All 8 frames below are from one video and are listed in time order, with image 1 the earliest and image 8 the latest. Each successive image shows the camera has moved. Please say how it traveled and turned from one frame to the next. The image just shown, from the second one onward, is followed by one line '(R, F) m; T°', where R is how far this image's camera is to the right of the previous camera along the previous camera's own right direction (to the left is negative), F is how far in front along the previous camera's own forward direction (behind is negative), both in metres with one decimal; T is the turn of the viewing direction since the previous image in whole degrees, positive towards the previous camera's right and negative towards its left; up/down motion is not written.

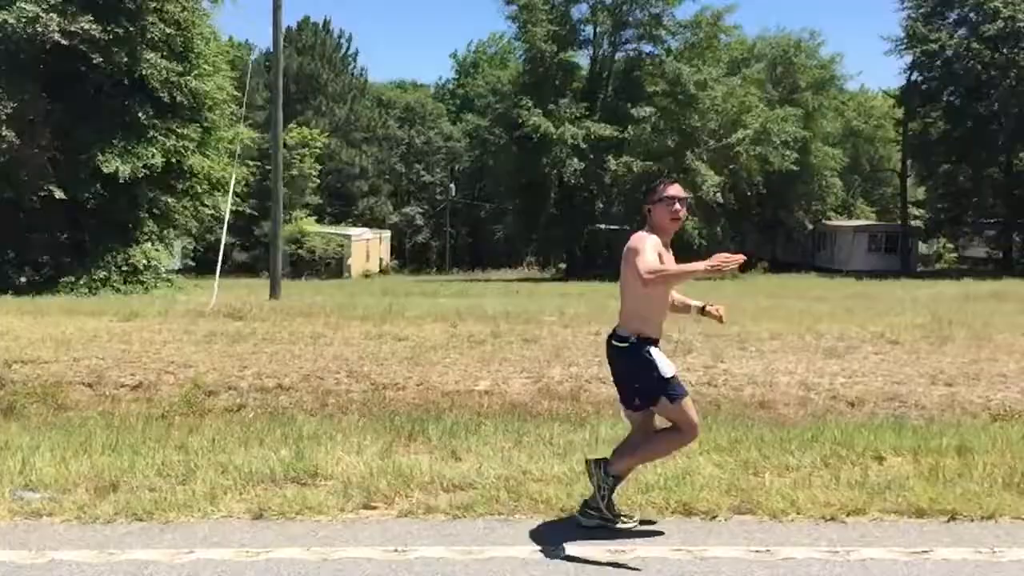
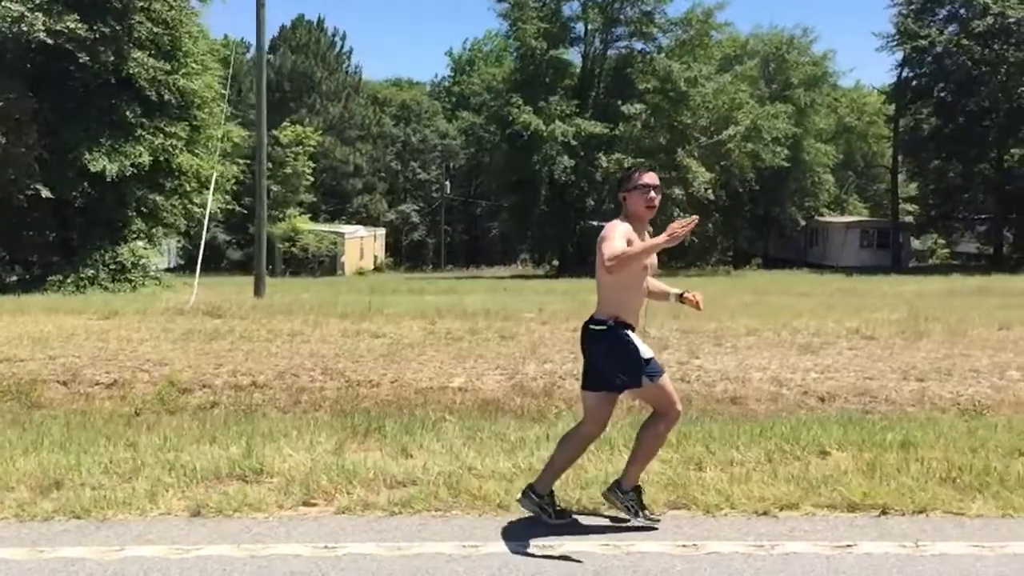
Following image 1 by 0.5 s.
(+0.4, 0.0) m; 0°
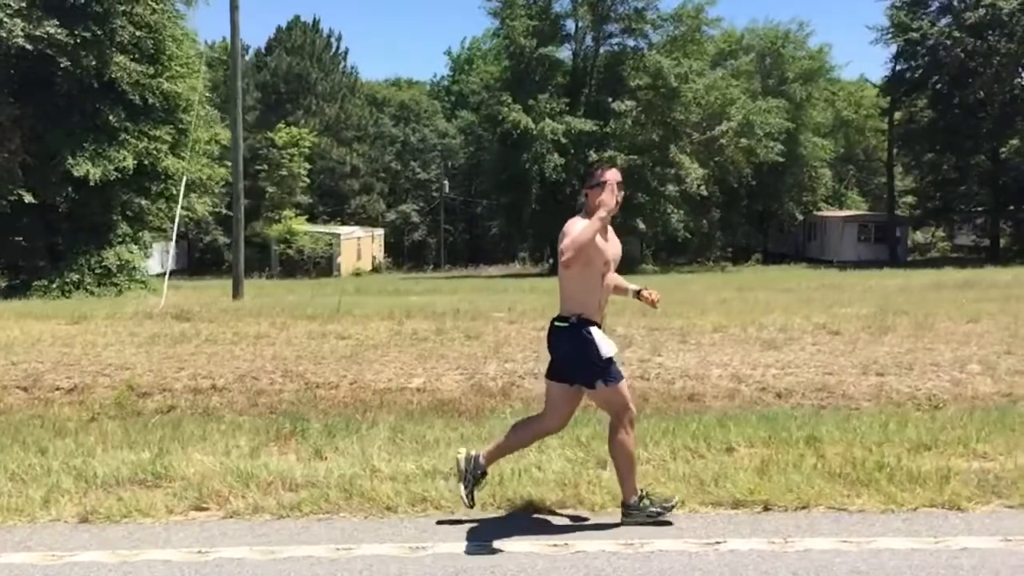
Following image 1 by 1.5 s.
(+0.7, 0.0) m; 0°
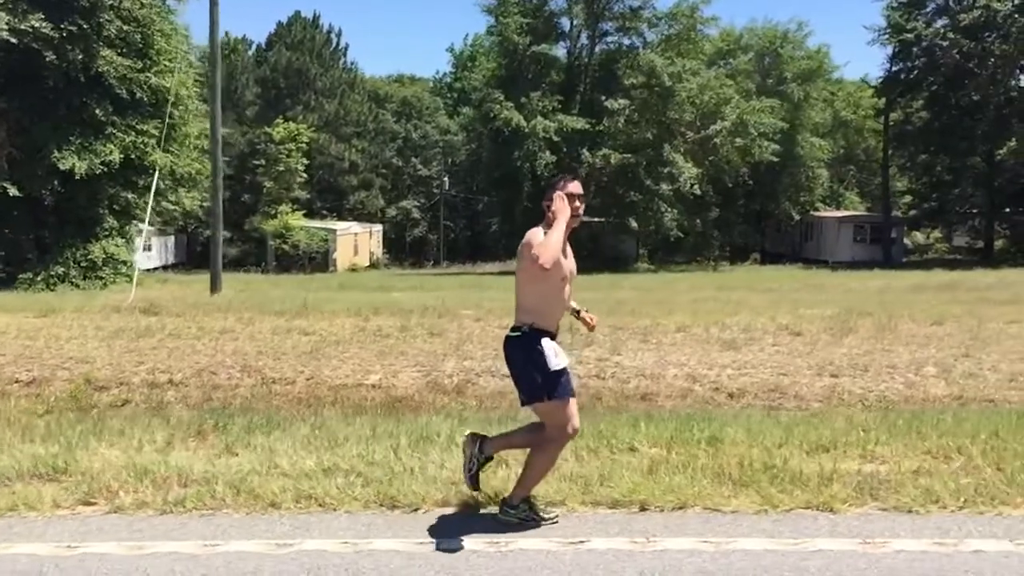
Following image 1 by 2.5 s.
(+0.7, 0.0) m; 0°
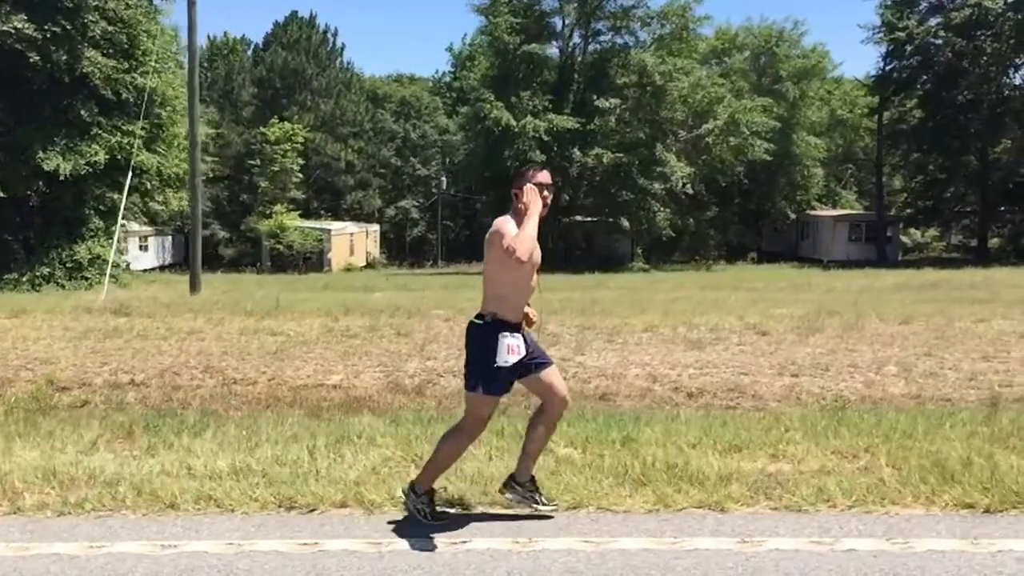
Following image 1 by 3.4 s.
(+0.6, 0.0) m; 0°
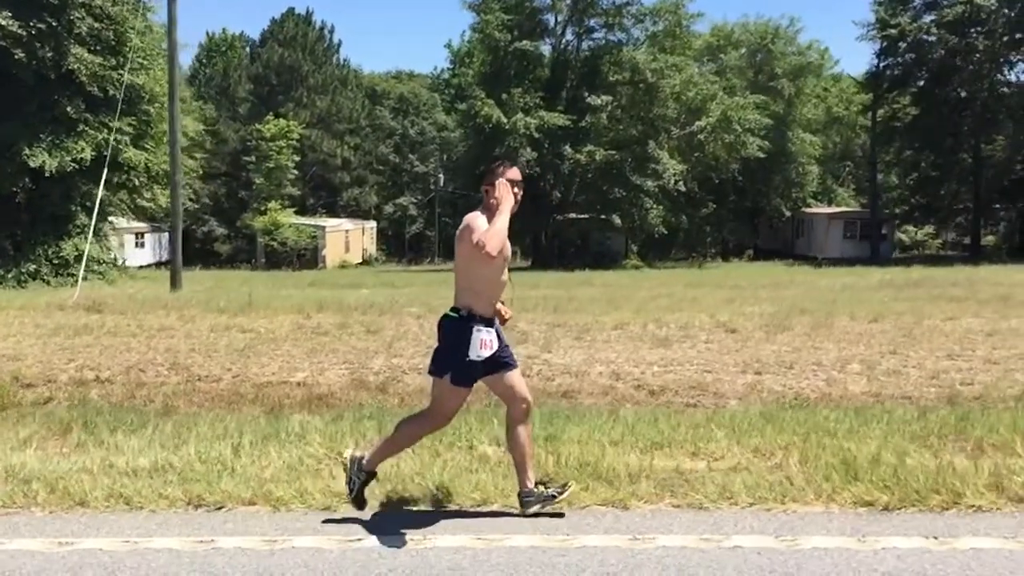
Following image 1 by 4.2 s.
(+0.5, 0.0) m; 0°
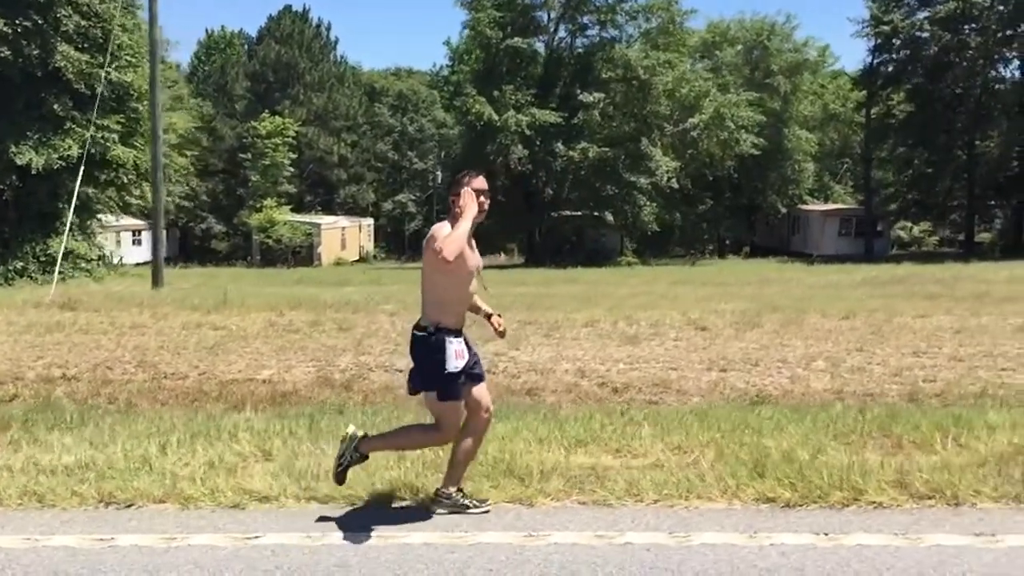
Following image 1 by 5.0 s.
(+0.5, 0.0) m; 0°
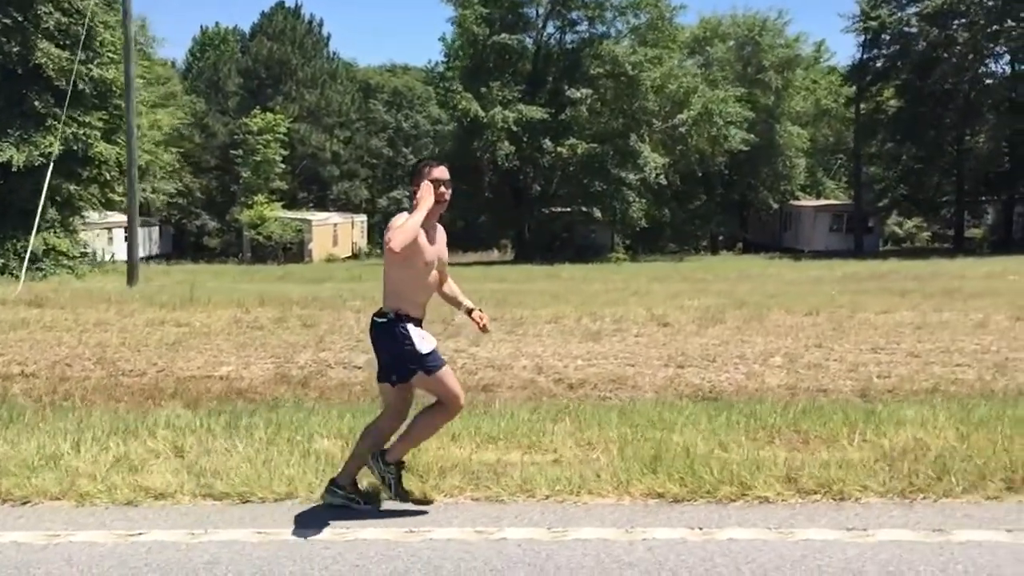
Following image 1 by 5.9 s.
(+0.6, 0.0) m; 0°
